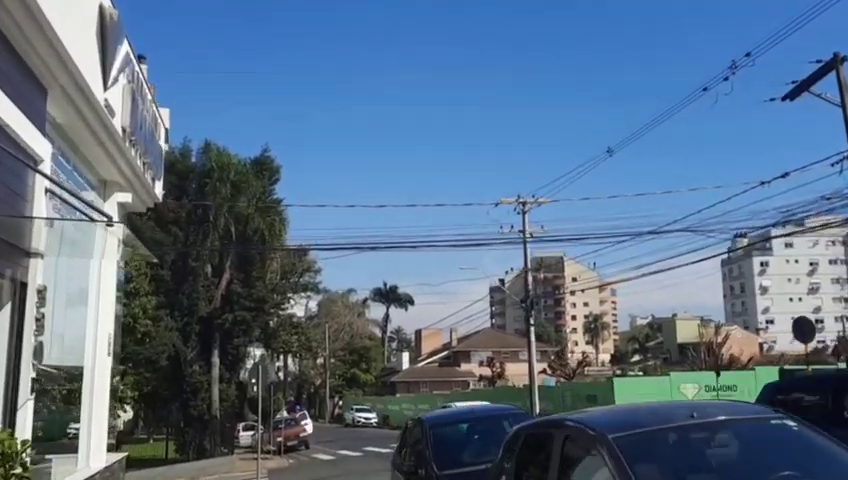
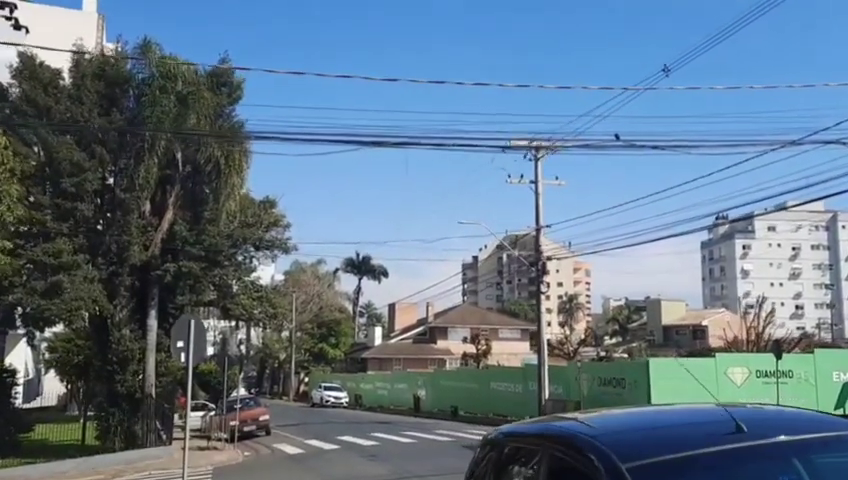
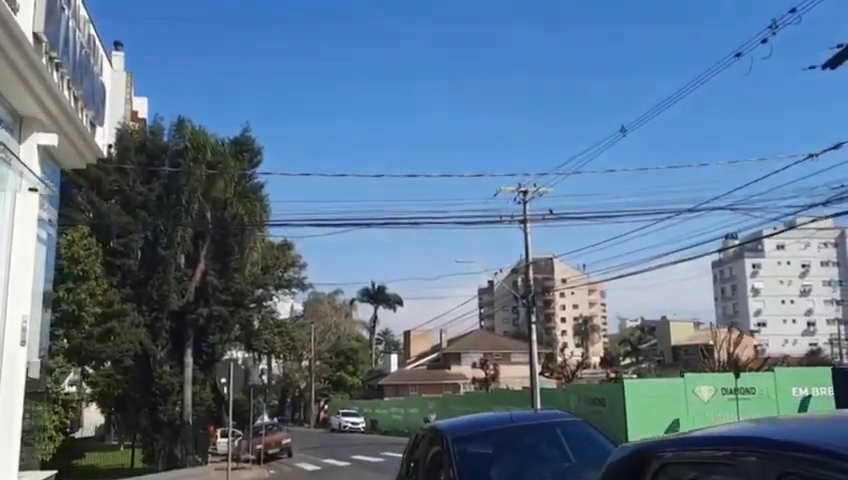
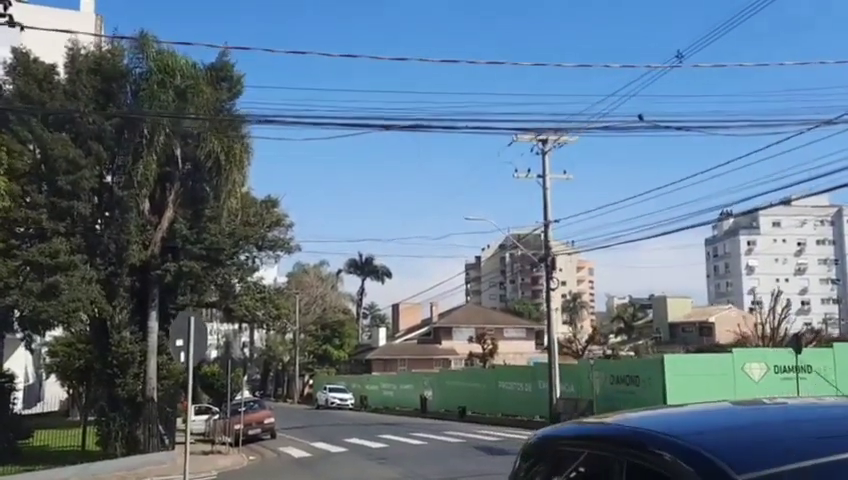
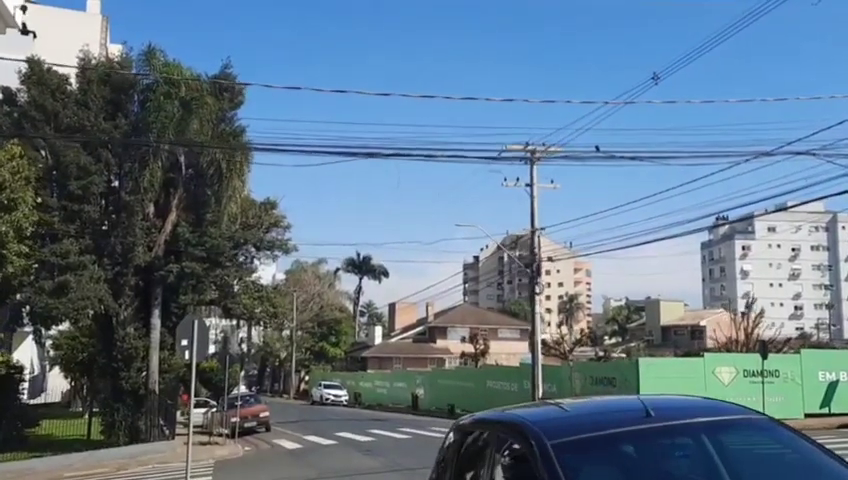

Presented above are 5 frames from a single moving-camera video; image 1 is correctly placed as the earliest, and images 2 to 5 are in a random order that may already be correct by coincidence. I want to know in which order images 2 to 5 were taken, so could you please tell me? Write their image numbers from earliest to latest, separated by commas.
3, 5, 2, 4
